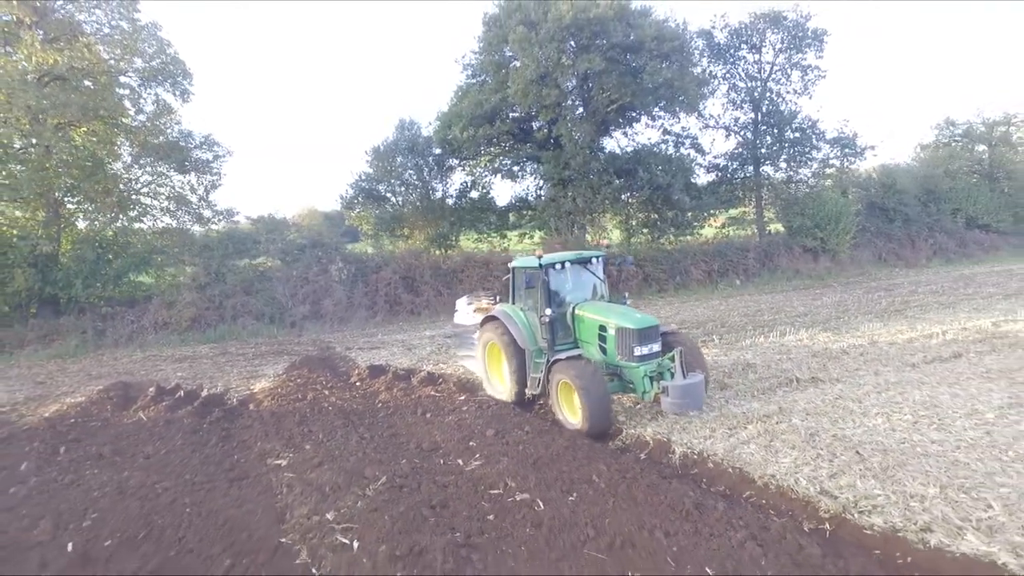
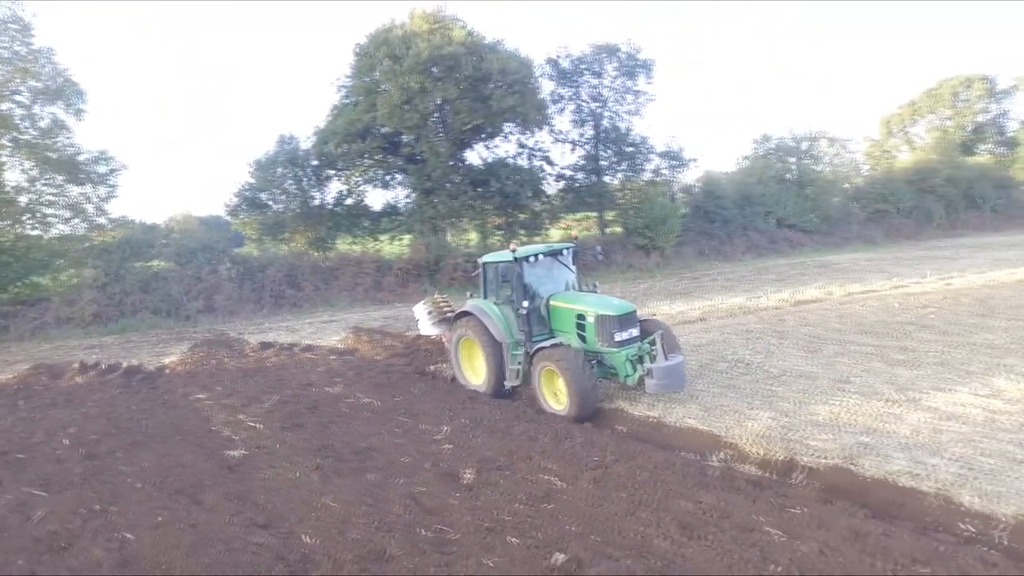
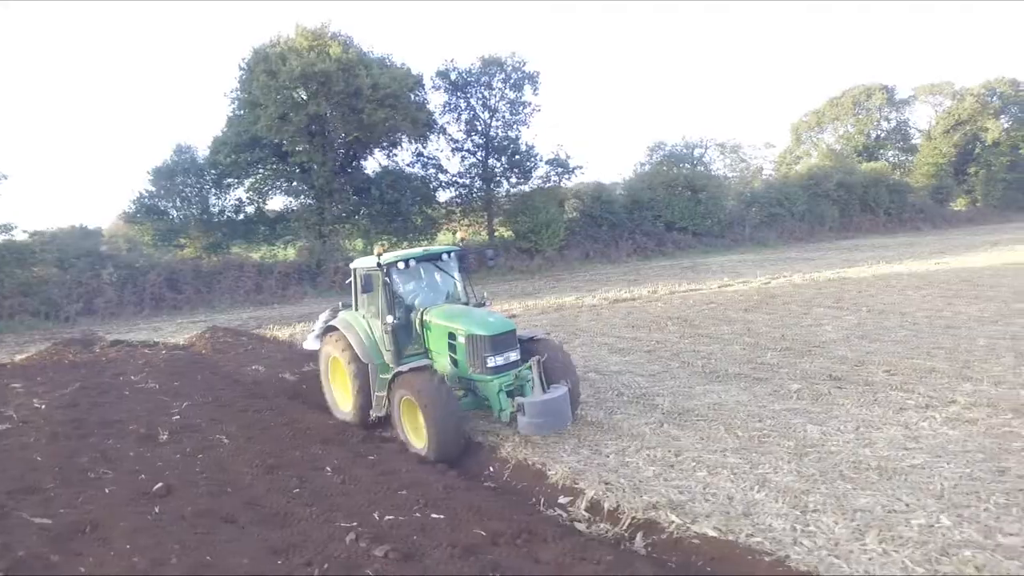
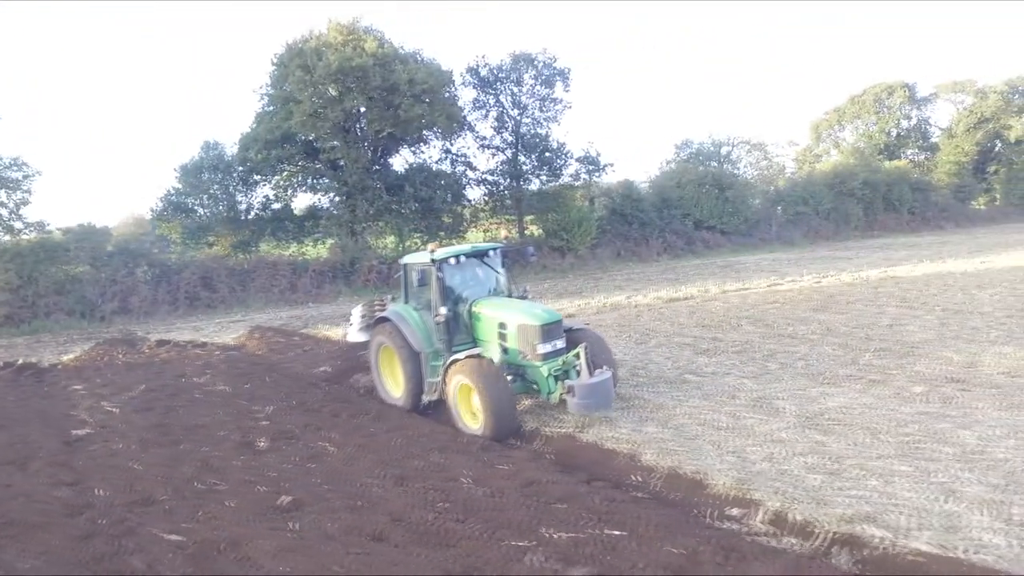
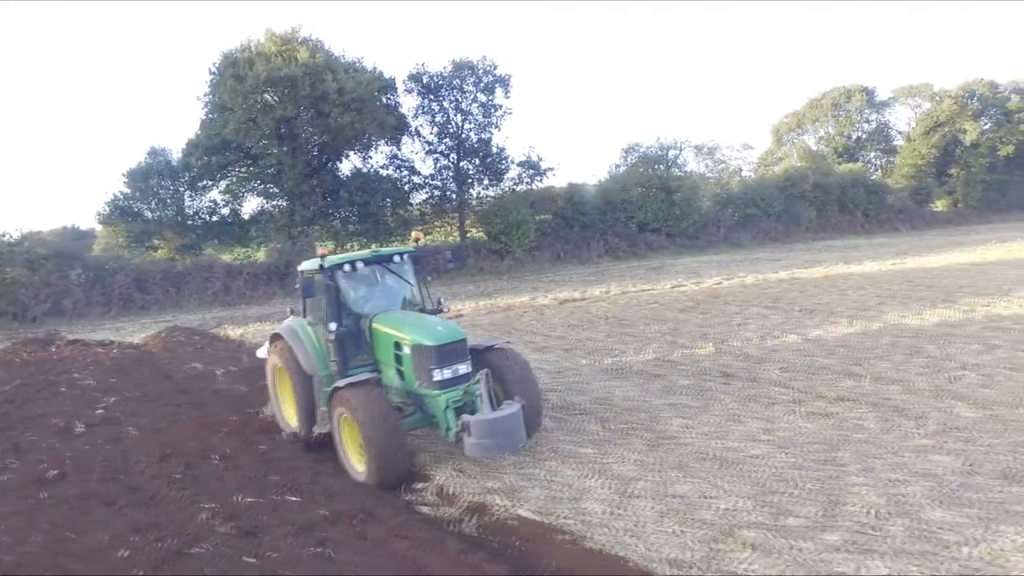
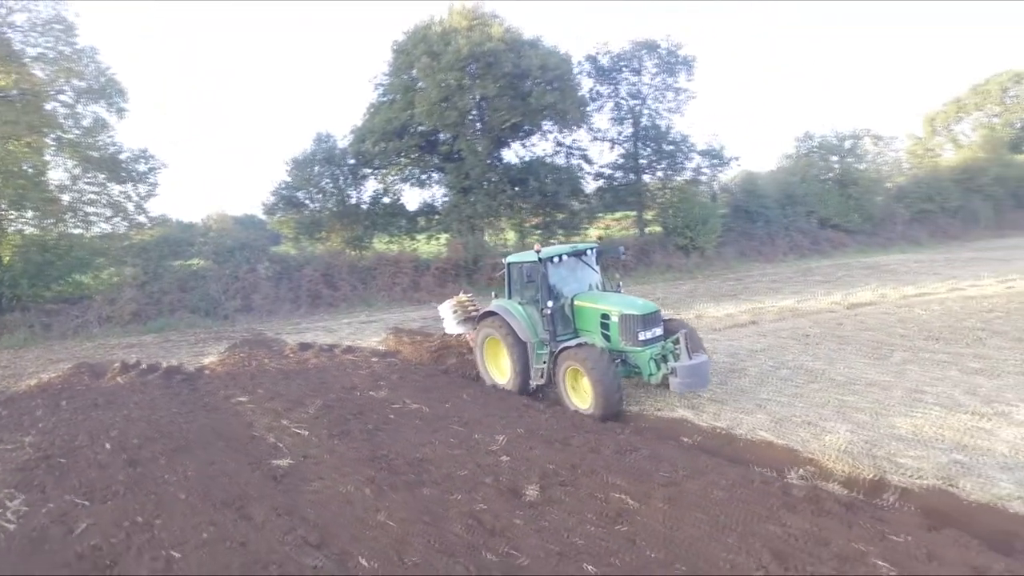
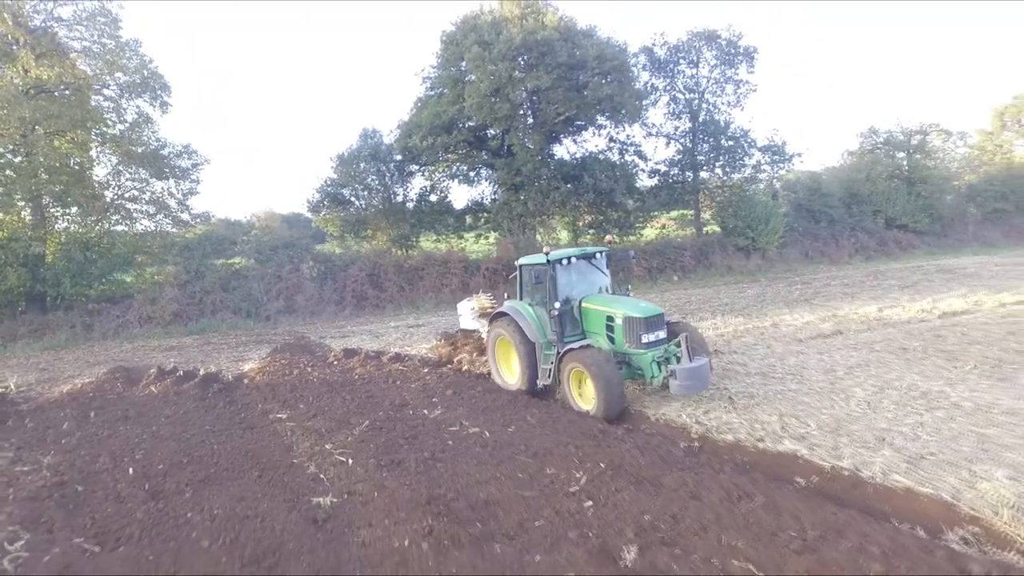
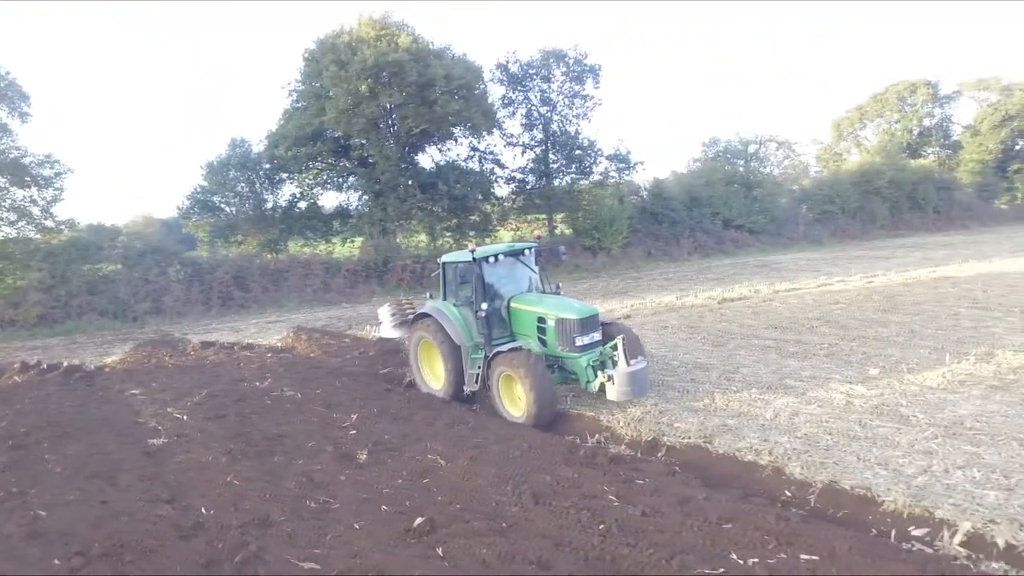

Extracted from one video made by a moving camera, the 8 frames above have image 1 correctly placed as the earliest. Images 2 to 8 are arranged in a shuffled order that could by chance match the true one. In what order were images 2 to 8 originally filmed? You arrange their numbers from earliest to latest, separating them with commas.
7, 6, 2, 8, 4, 3, 5
